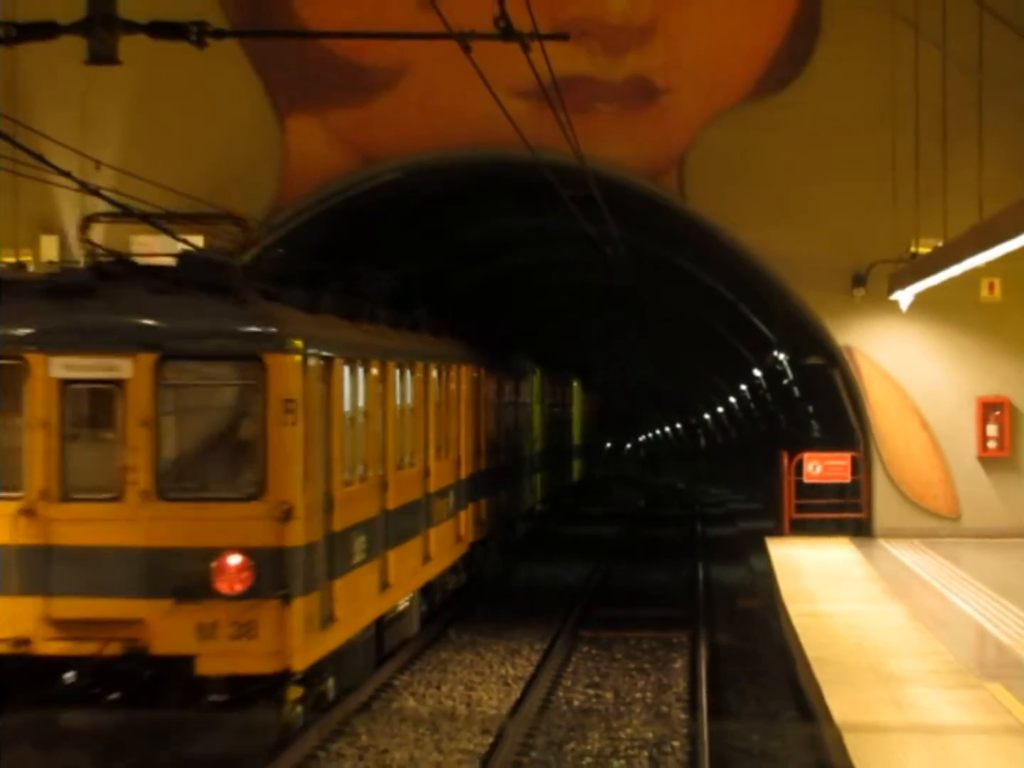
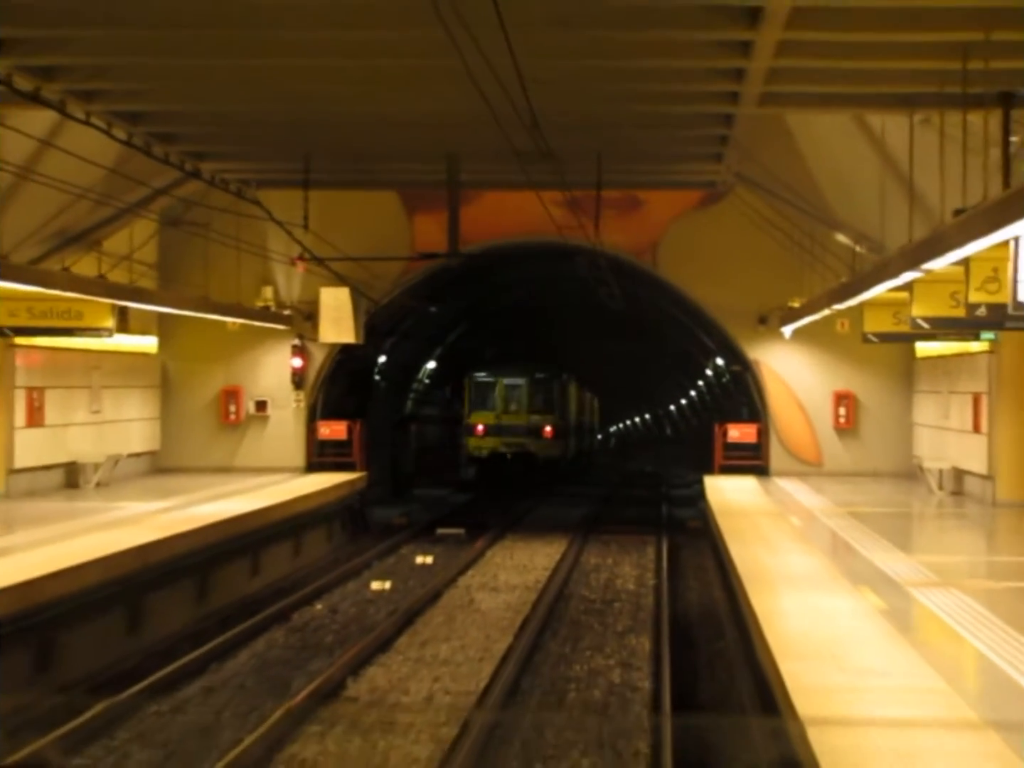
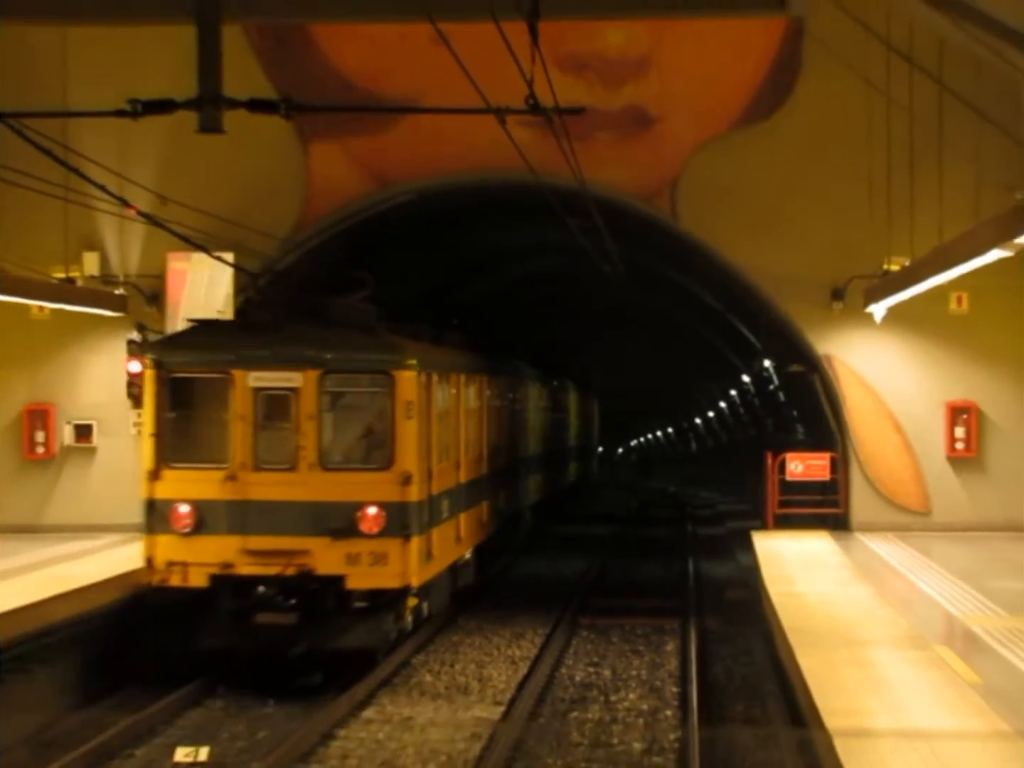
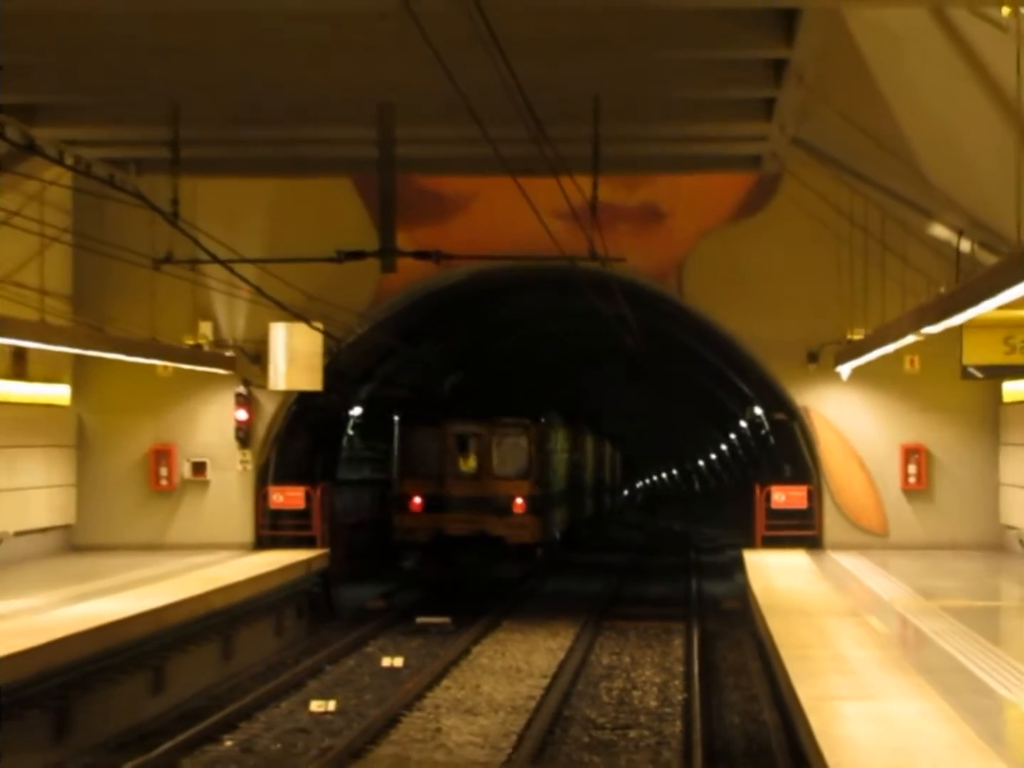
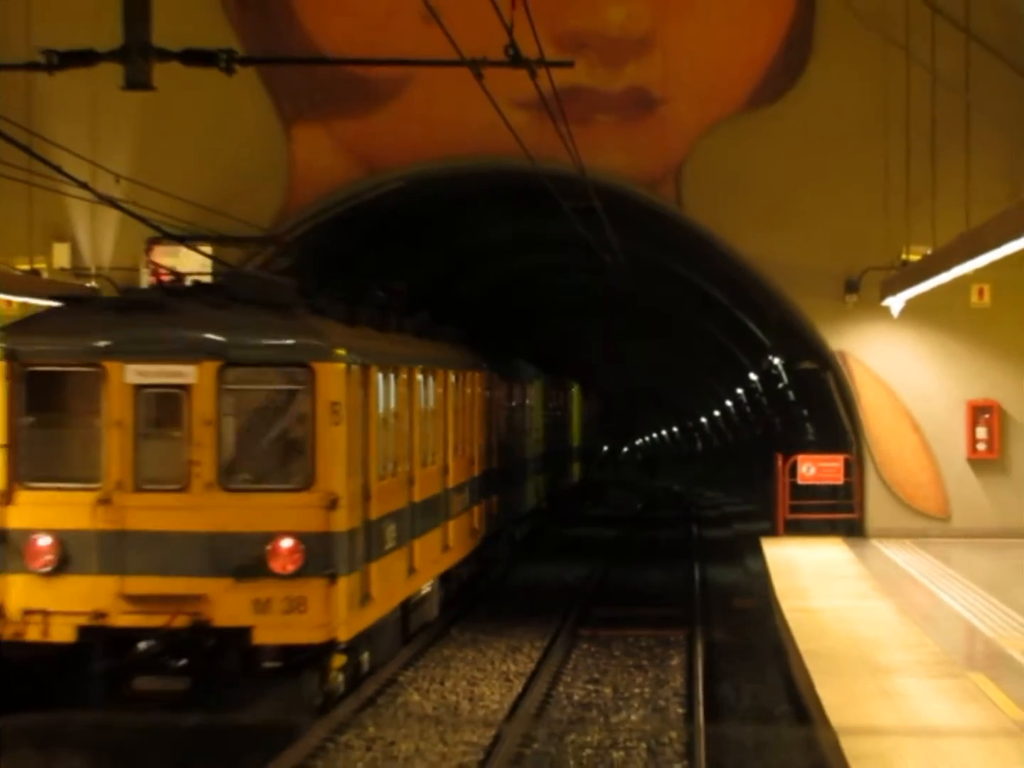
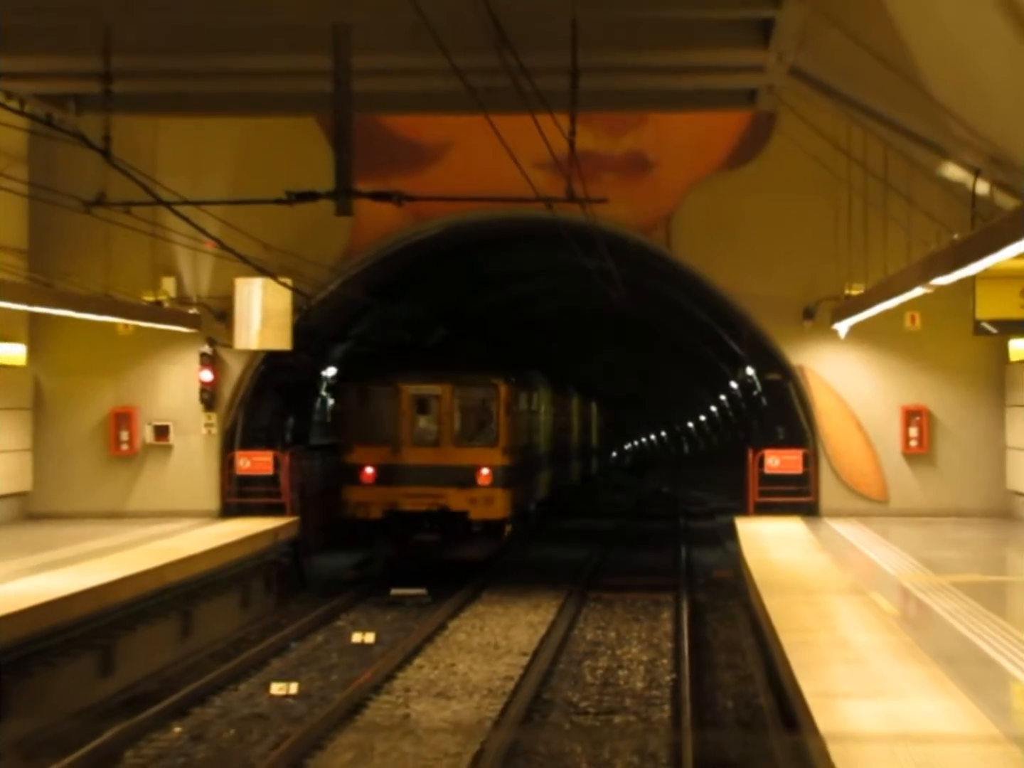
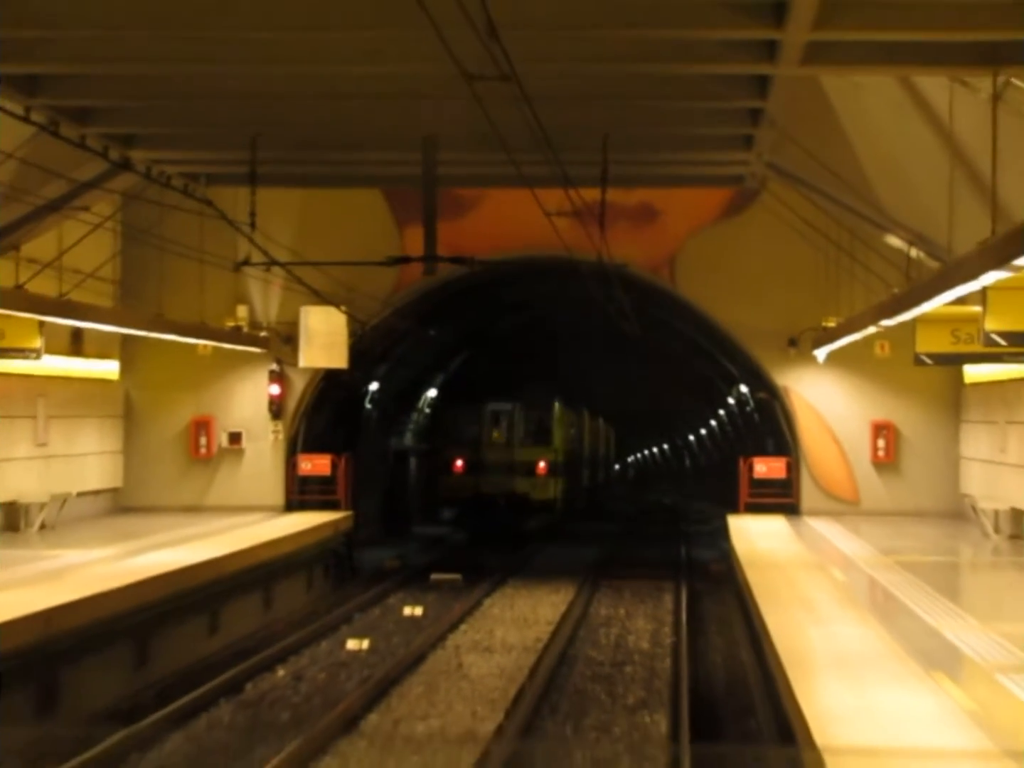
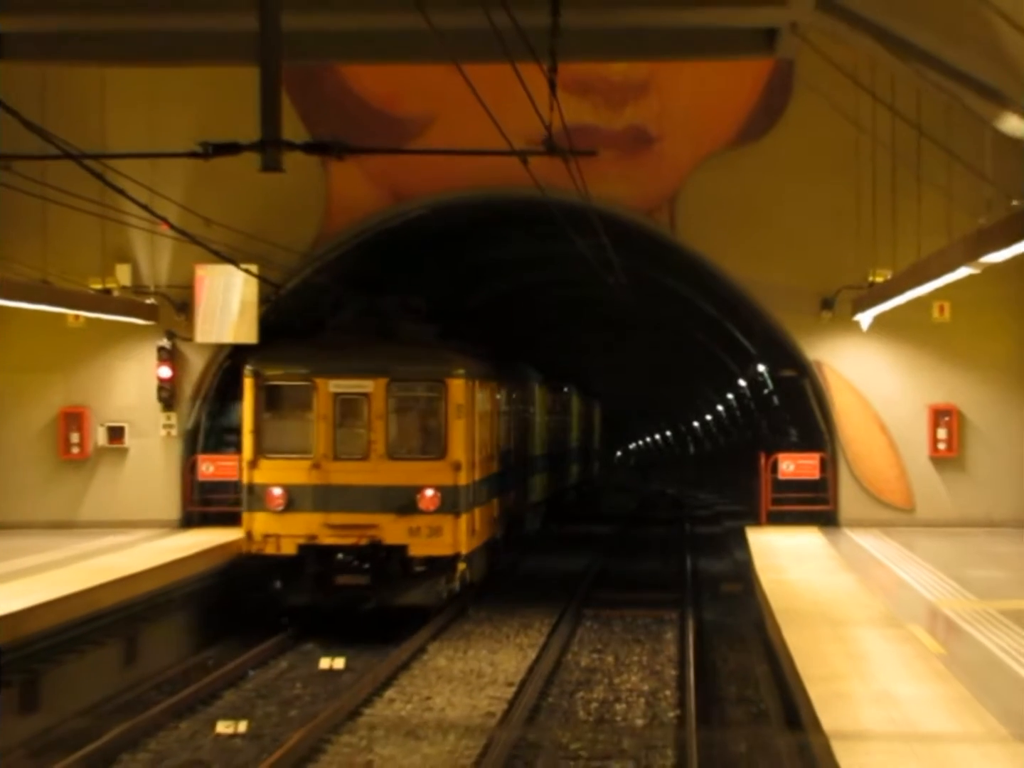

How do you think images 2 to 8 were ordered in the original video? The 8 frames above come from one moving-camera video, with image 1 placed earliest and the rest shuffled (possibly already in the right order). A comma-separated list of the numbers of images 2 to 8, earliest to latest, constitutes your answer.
5, 3, 8, 6, 4, 7, 2
